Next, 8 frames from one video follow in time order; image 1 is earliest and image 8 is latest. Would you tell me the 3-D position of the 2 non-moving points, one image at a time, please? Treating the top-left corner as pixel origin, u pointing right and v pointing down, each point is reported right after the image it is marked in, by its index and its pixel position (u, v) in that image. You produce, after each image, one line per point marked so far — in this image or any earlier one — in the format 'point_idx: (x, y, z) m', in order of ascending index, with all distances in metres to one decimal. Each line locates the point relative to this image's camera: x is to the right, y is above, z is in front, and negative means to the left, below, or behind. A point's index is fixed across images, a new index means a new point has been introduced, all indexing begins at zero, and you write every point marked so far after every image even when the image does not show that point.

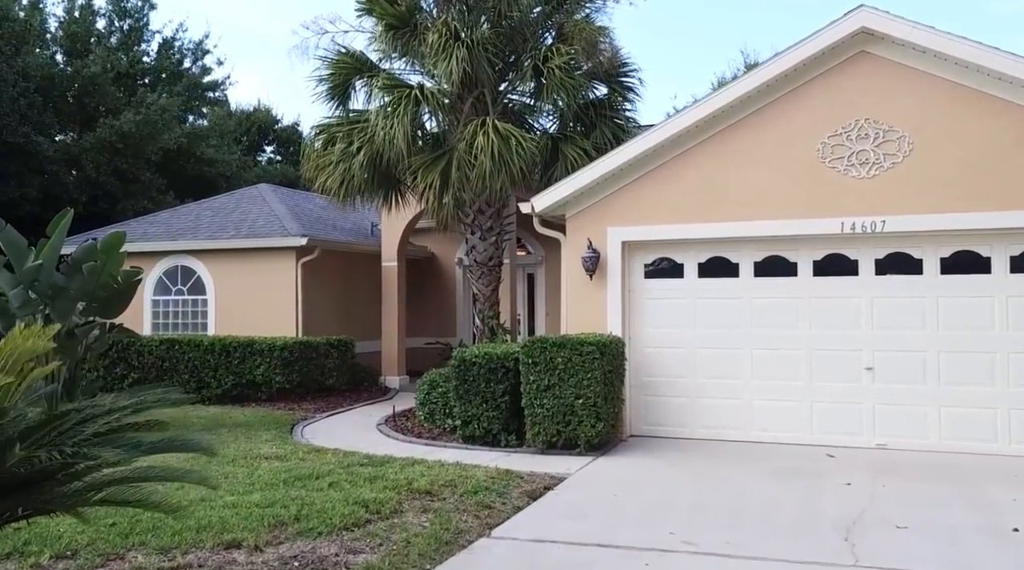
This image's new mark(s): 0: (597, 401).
0: (+0.9, -1.2, +9.6) m
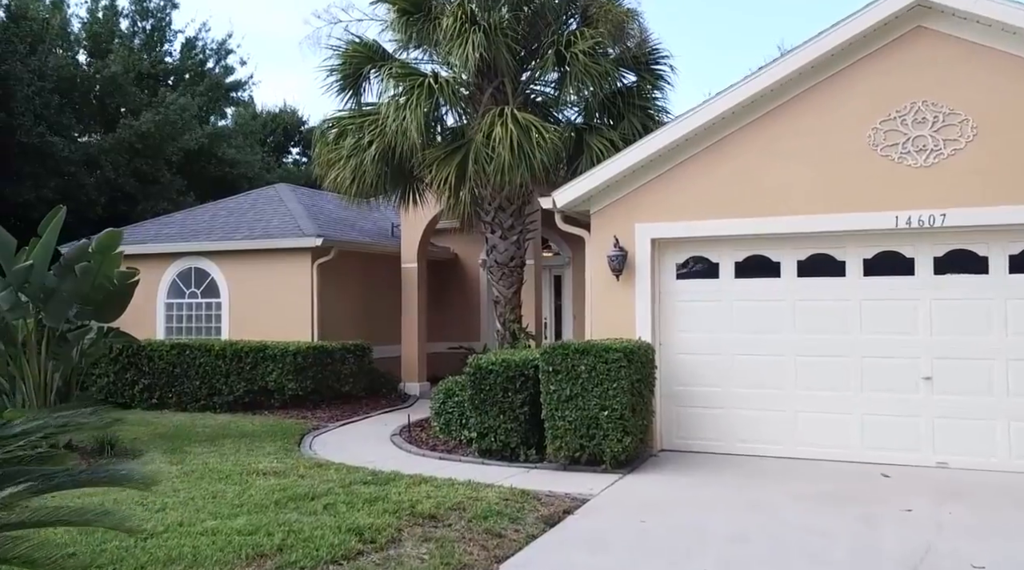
0: (+1.0, -1.2, +8.8) m
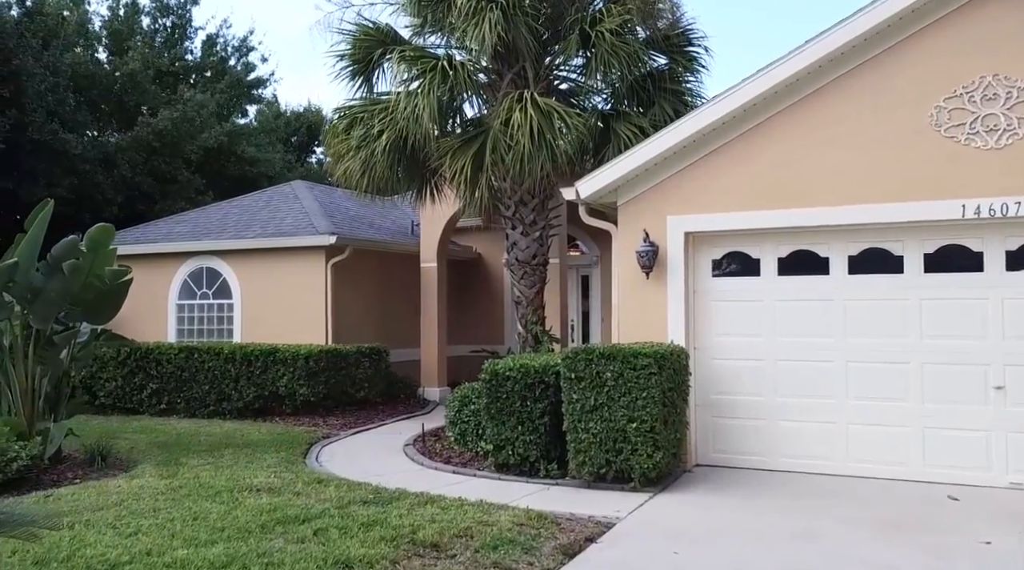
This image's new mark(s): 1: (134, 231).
0: (+1.2, -1.2, +7.9) m
1: (-7.1, +1.0, +17.6) m
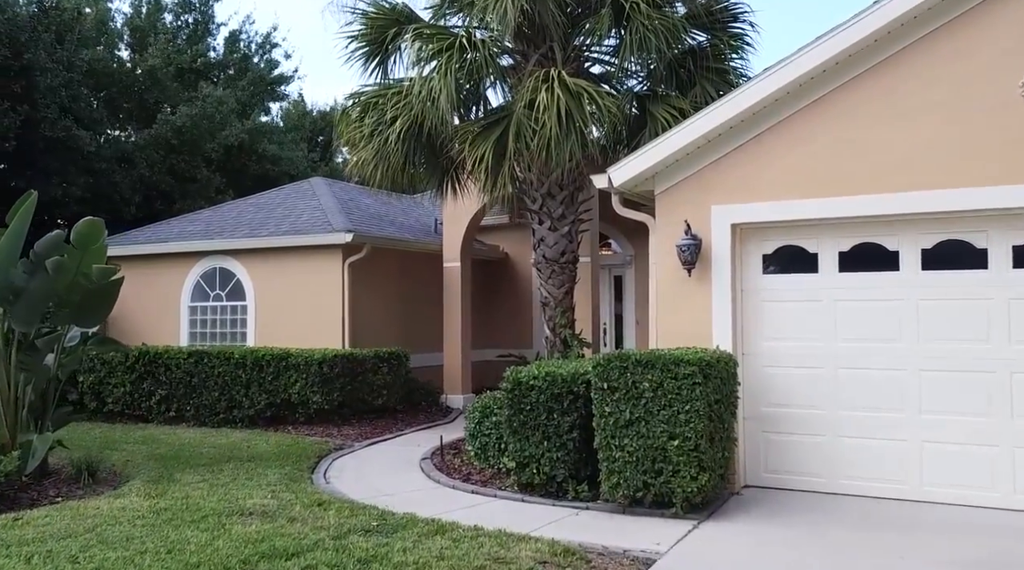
0: (+1.4, -1.2, +6.9) m
1: (-6.6, +1.0, +16.9) m
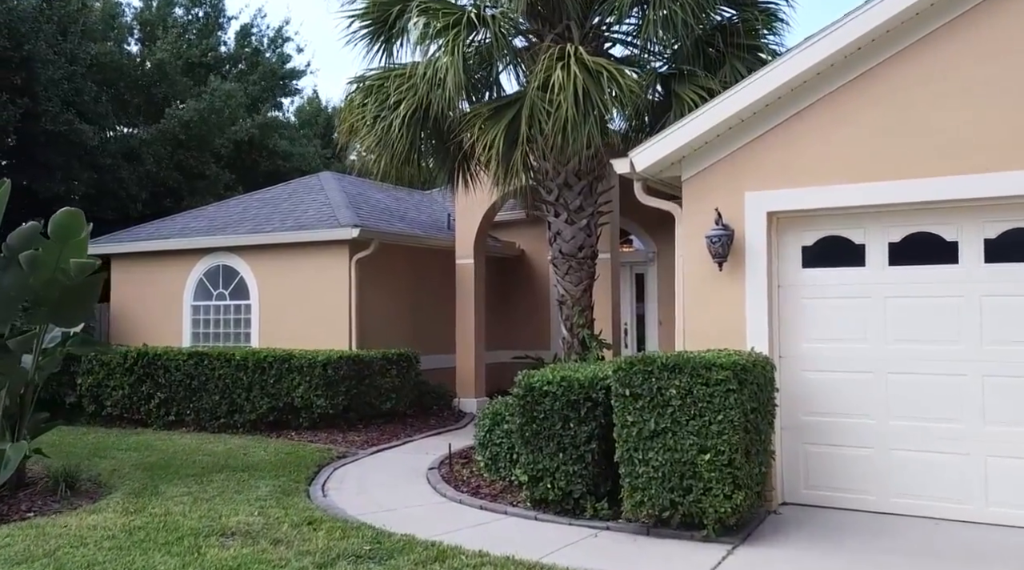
0: (+1.4, -1.1, +6.1) m
1: (-6.3, +1.0, +16.3) m
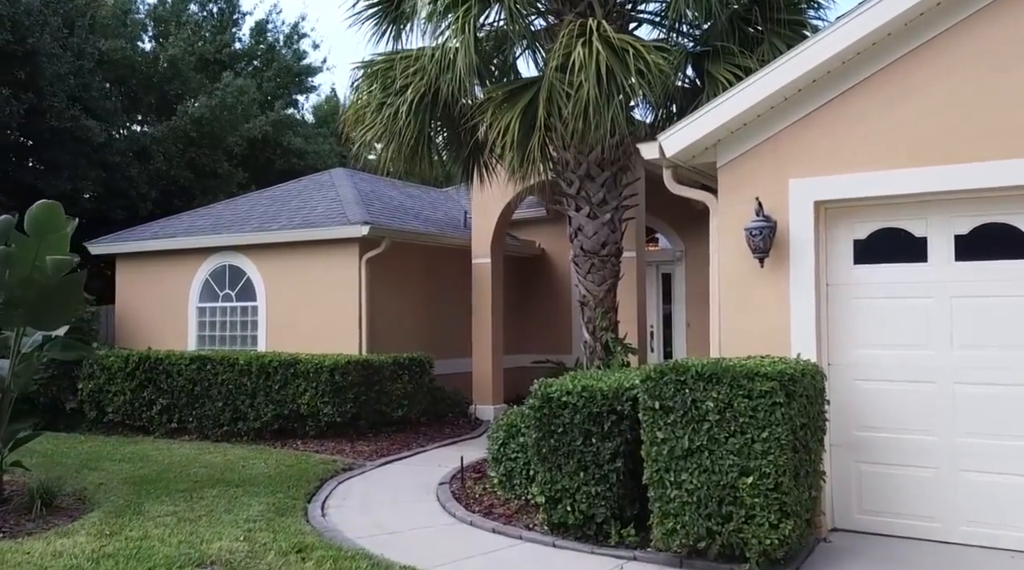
0: (+1.5, -1.1, +5.3) m
1: (-6.0, +1.0, +15.7) m
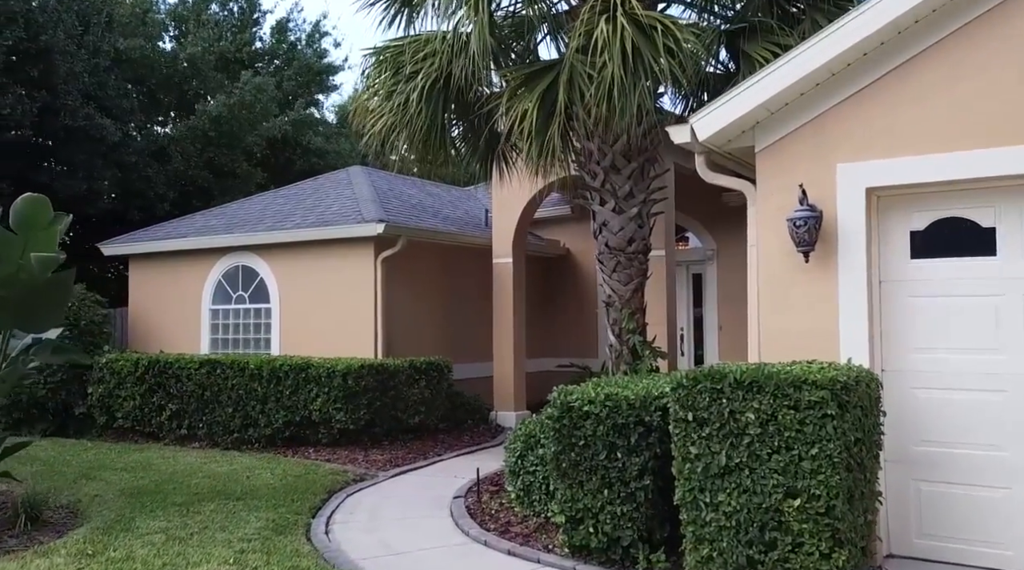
0: (+1.6, -1.1, +4.6) m
1: (-5.6, +1.0, +15.2) m
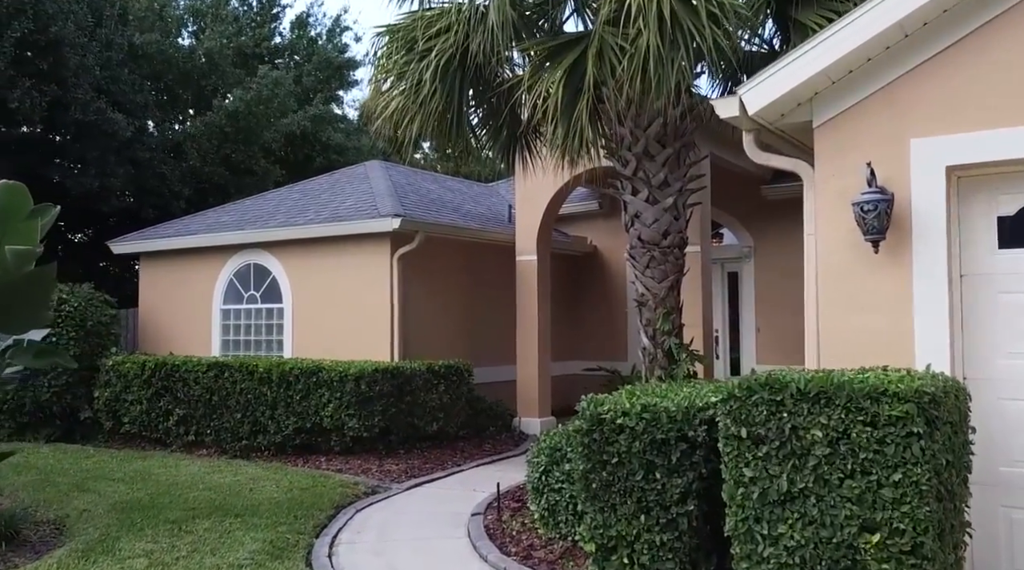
0: (+1.7, -1.1, +3.9) m
1: (-5.2, +1.0, +14.7) m
